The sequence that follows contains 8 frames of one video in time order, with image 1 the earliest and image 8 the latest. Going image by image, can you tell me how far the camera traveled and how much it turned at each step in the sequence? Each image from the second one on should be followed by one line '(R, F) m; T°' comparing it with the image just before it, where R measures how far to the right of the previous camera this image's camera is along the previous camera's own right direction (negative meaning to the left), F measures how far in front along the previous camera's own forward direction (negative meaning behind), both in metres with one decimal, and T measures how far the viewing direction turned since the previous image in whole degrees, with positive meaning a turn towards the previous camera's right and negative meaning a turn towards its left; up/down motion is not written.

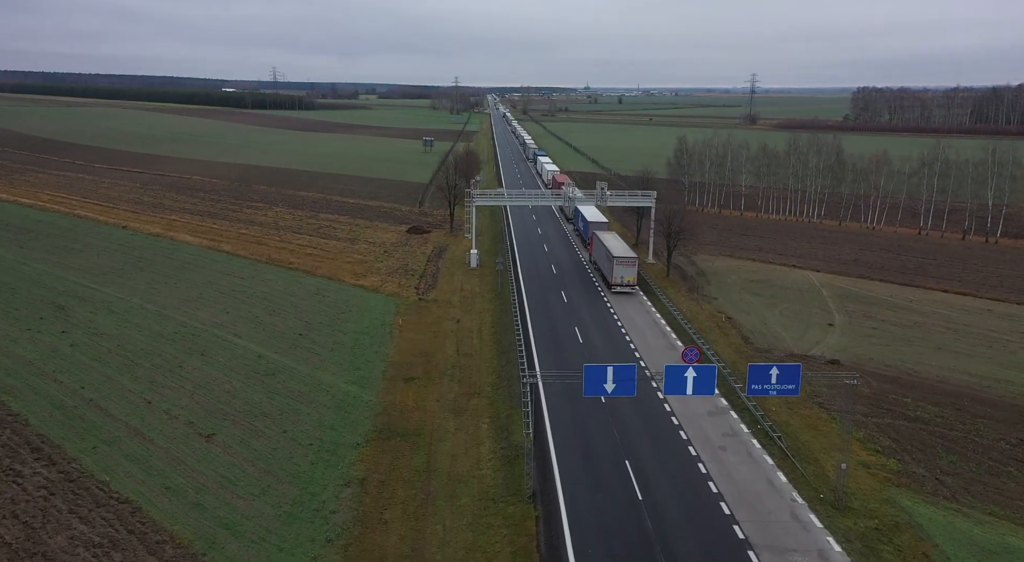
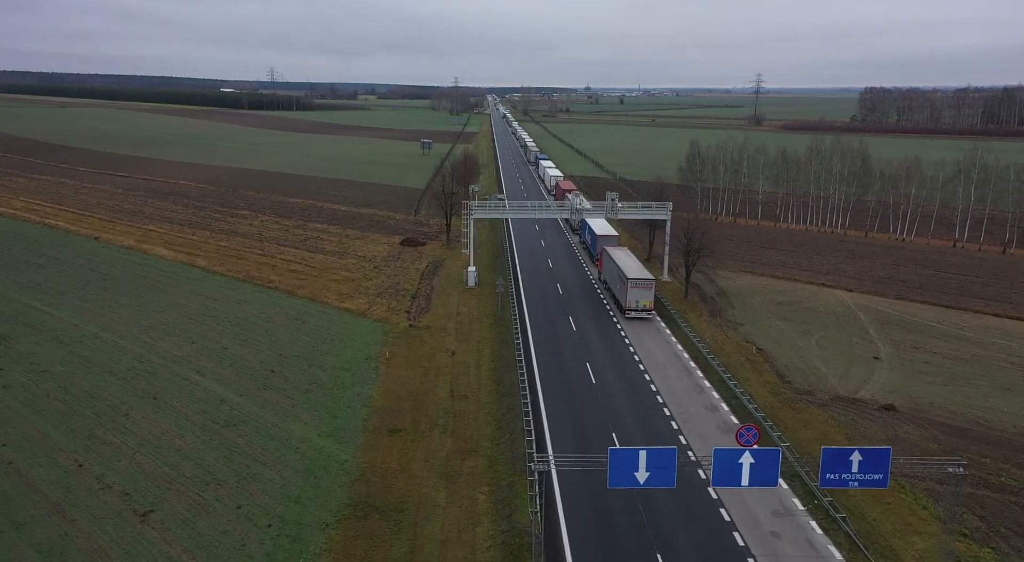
(-0.1, +4.3) m; 0°
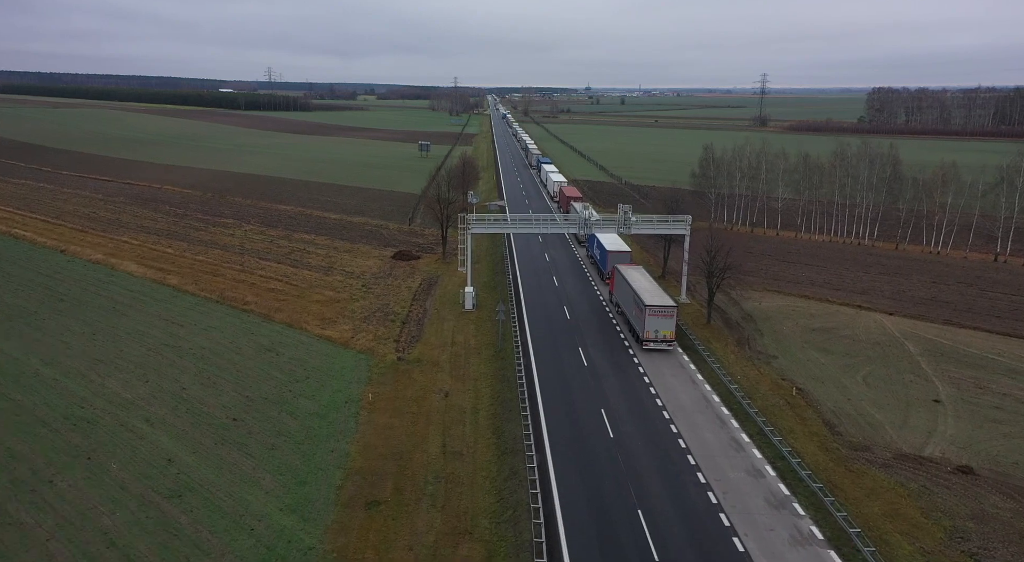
(-0.1, +4.4) m; 0°
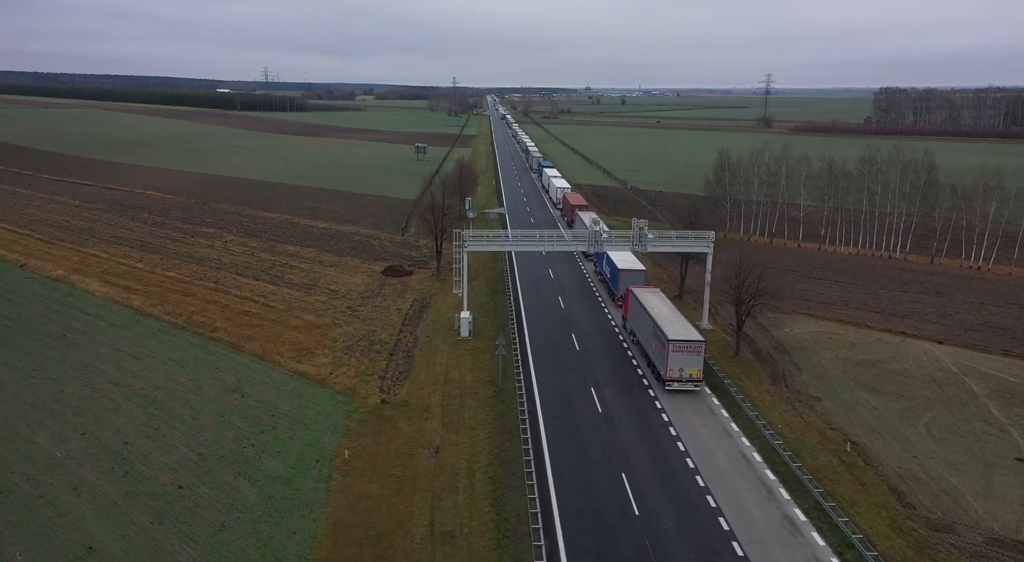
(-0.1, +4.4) m; 0°
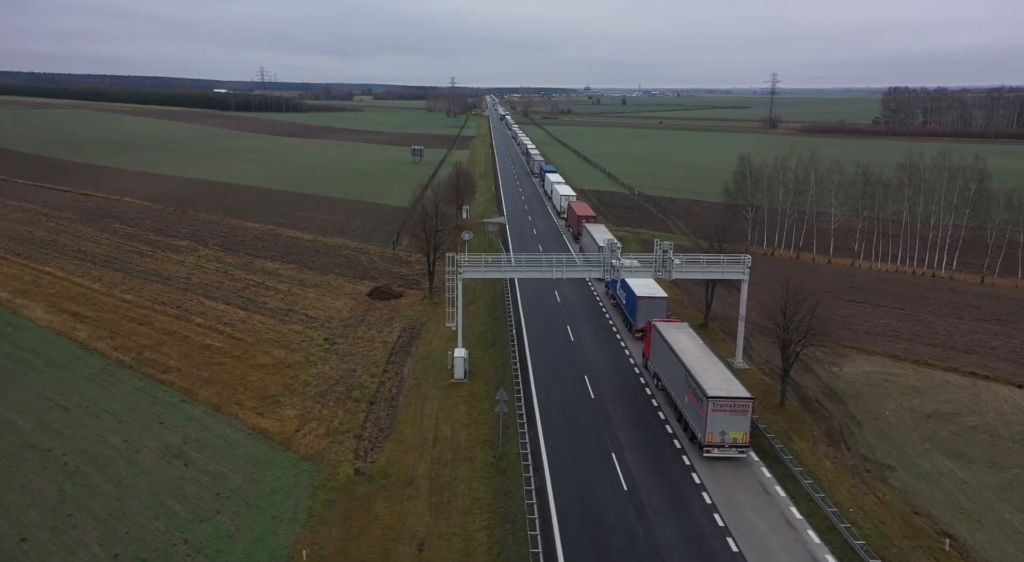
(-0.1, +5.1) m; 0°
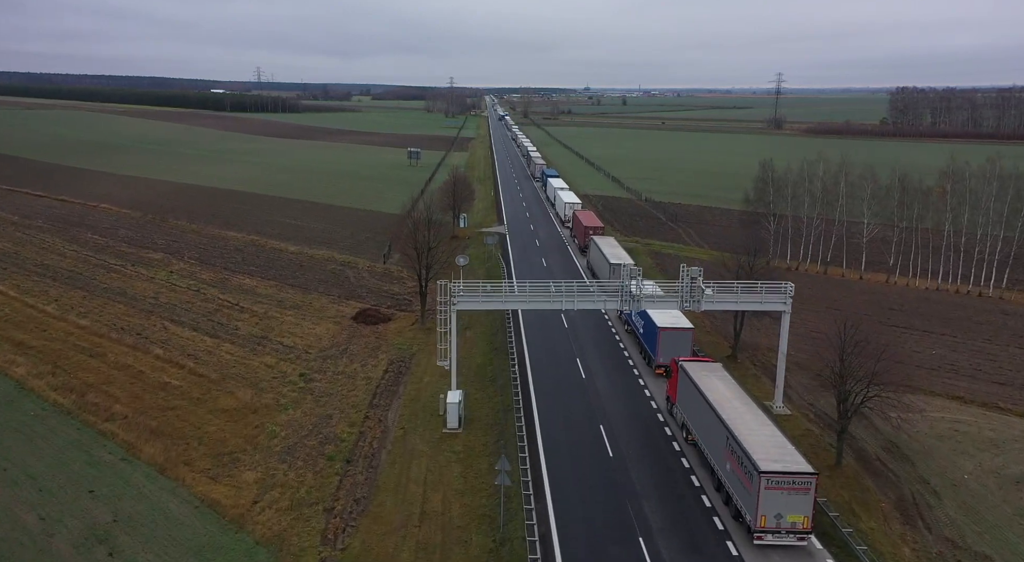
(-0.1, +4.4) m; 0°
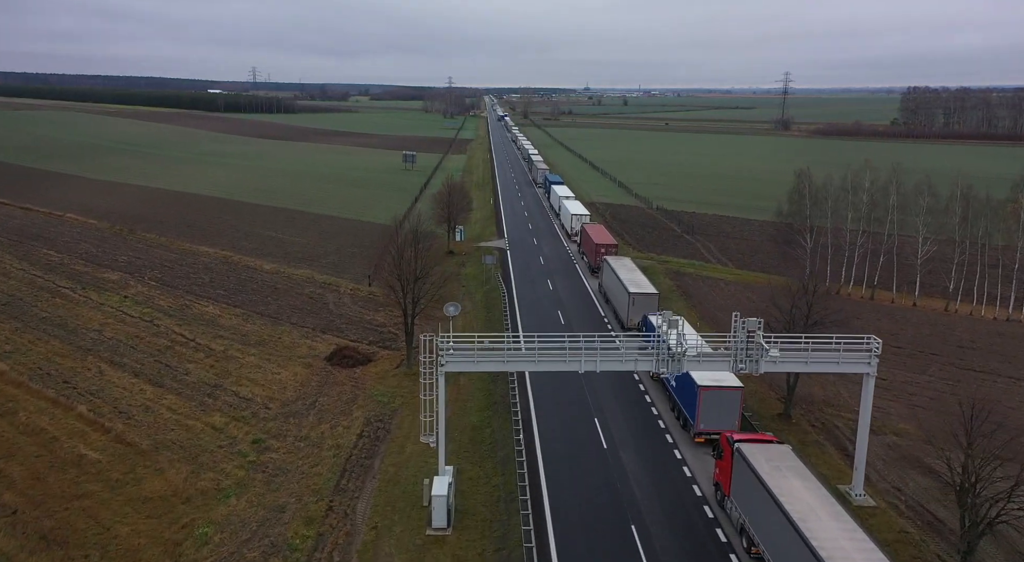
(-0.1, +5.9) m; 0°
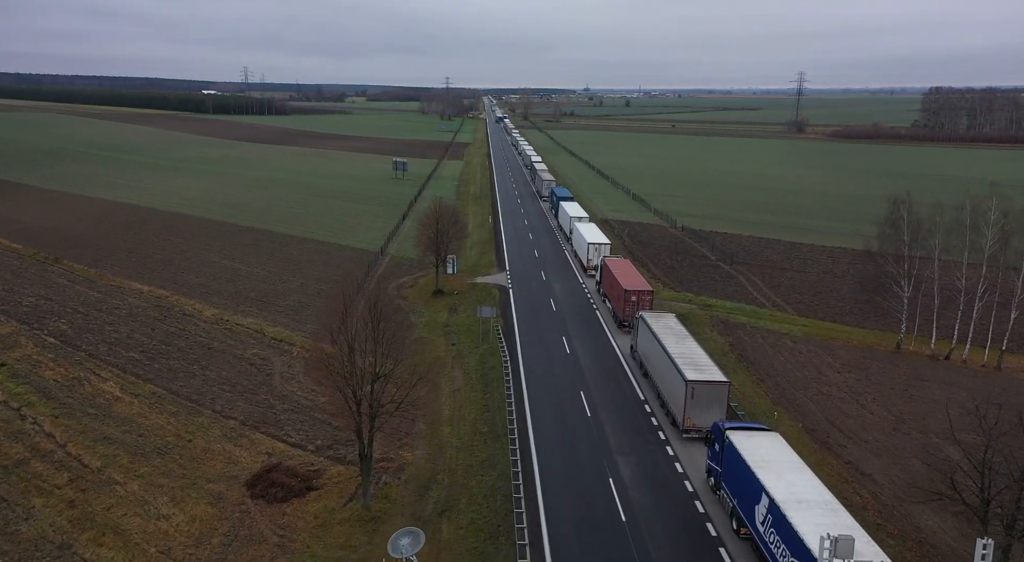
(-0.2, +10.4) m; 0°
